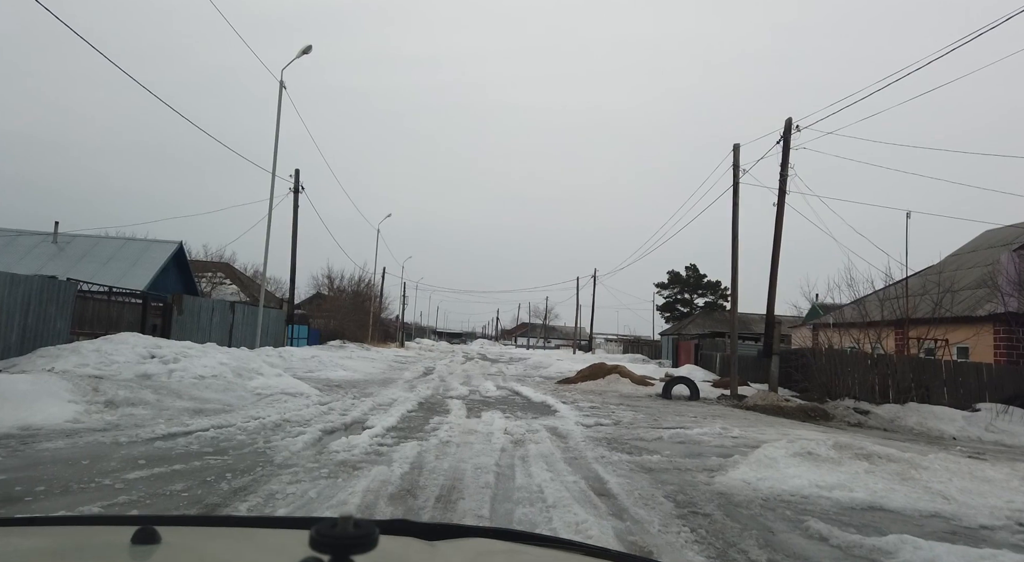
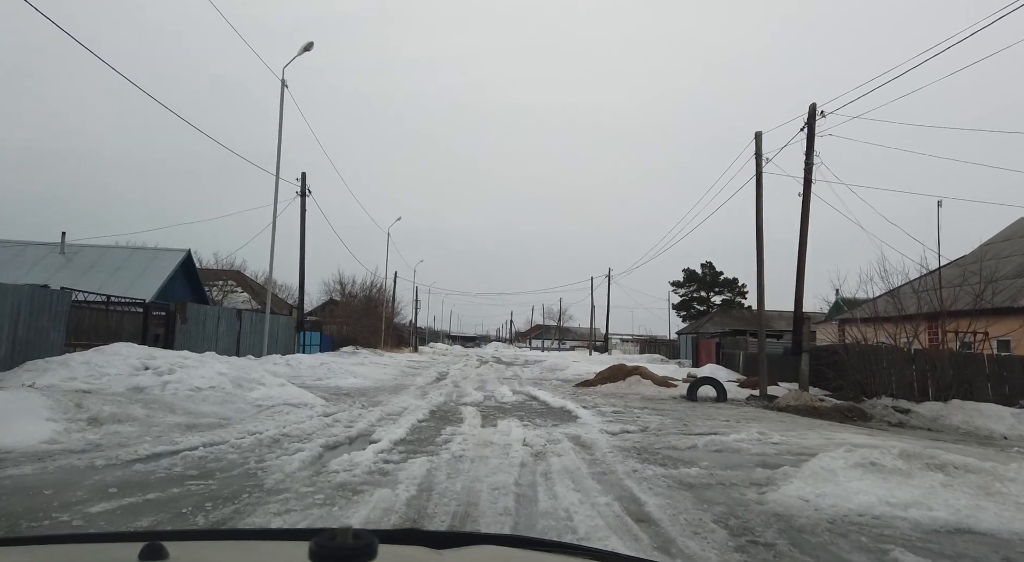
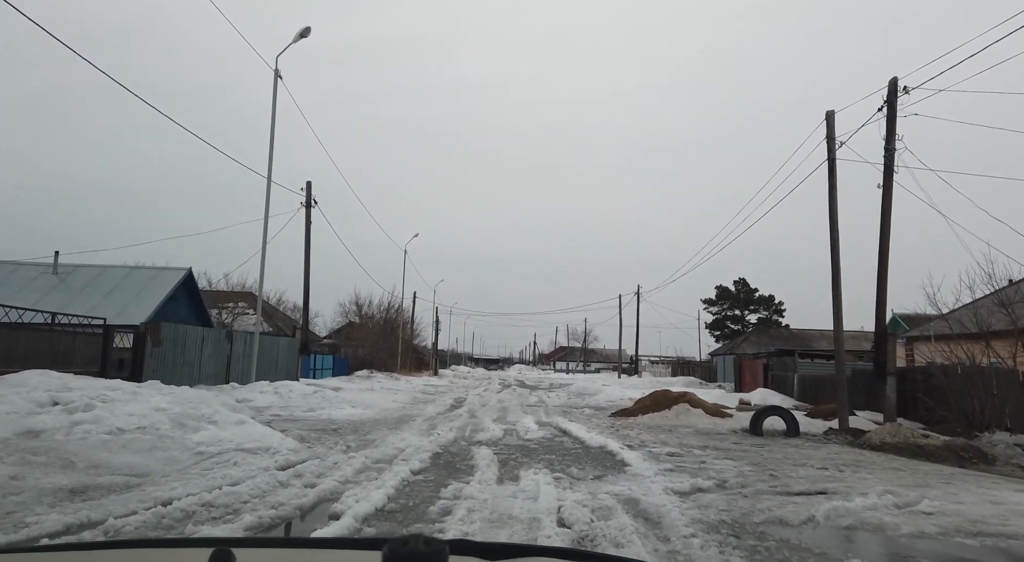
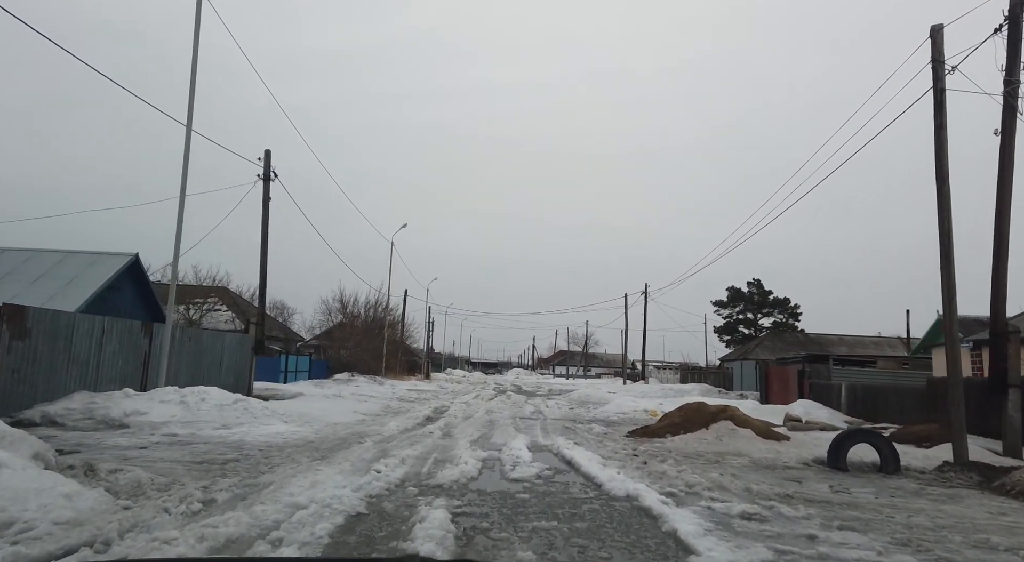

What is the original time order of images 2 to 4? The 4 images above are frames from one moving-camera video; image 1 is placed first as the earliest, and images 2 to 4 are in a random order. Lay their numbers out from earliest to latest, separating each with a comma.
2, 3, 4
